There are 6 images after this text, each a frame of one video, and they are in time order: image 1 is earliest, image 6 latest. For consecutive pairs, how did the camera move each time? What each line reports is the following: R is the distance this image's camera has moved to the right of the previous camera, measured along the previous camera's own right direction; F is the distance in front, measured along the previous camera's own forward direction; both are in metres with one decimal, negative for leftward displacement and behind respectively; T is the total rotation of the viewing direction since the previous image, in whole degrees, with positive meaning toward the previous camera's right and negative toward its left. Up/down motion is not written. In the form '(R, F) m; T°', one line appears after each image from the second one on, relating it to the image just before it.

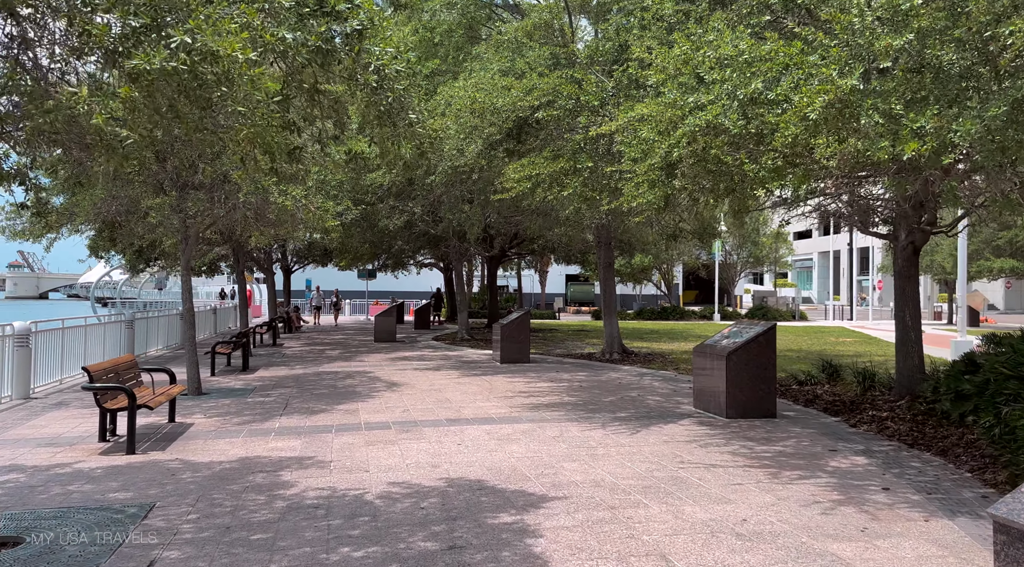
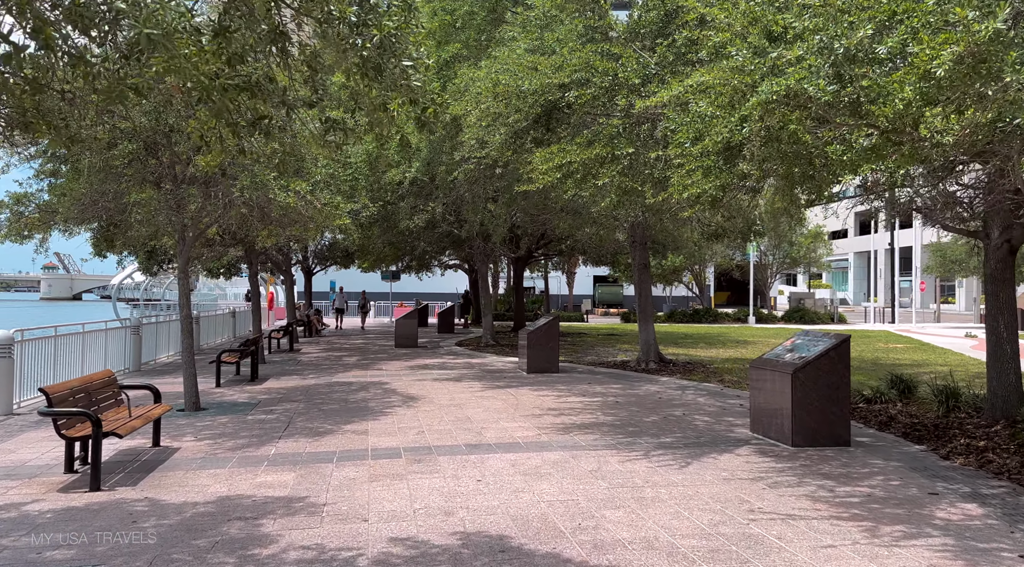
(0.0, +1.2) m; -2°
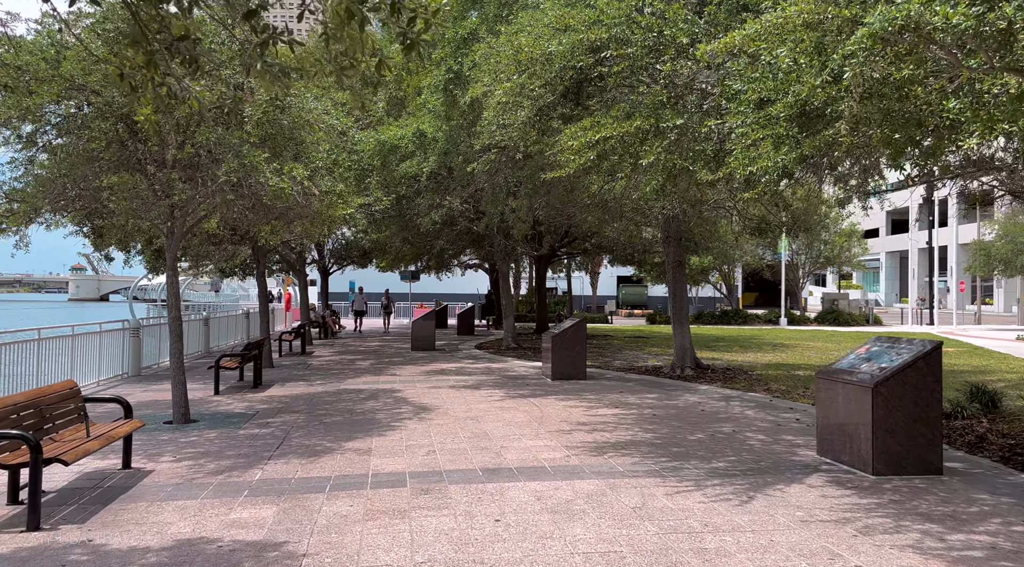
(0.0, +1.2) m; -2°
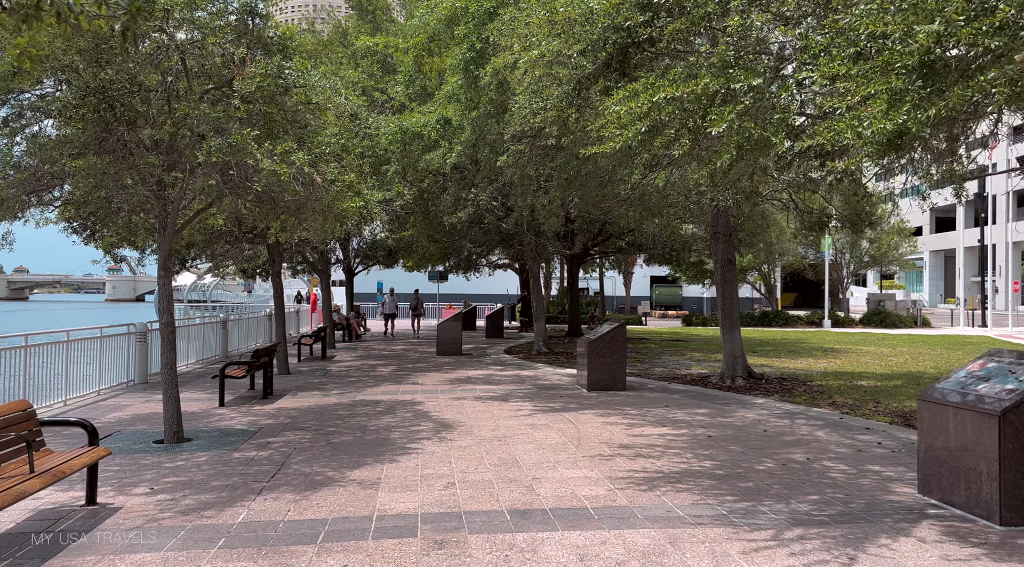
(0.0, +1.2) m; -2°
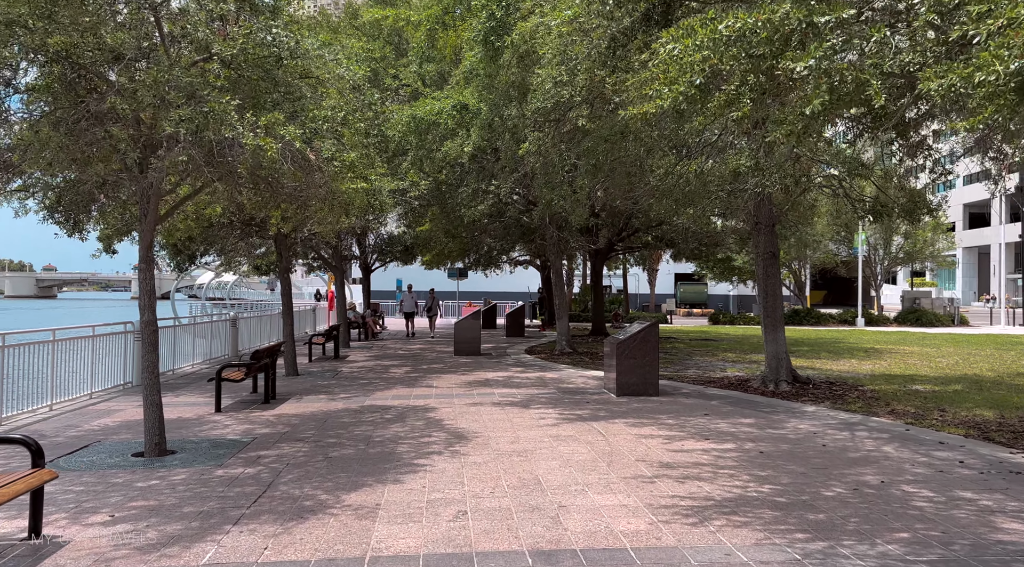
(0.0, +1.0) m; -2°
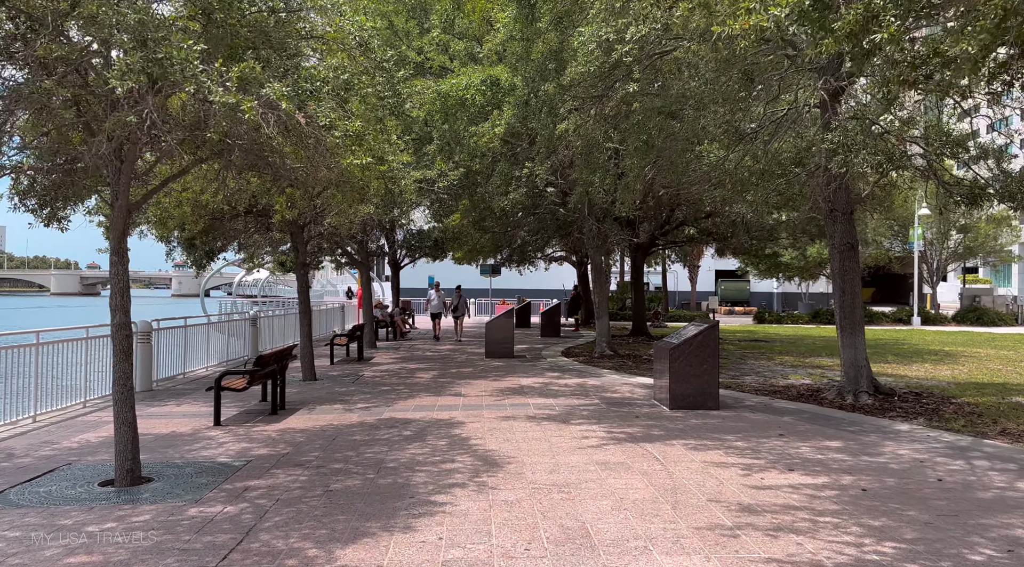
(0.0, +1.4) m; -3°
